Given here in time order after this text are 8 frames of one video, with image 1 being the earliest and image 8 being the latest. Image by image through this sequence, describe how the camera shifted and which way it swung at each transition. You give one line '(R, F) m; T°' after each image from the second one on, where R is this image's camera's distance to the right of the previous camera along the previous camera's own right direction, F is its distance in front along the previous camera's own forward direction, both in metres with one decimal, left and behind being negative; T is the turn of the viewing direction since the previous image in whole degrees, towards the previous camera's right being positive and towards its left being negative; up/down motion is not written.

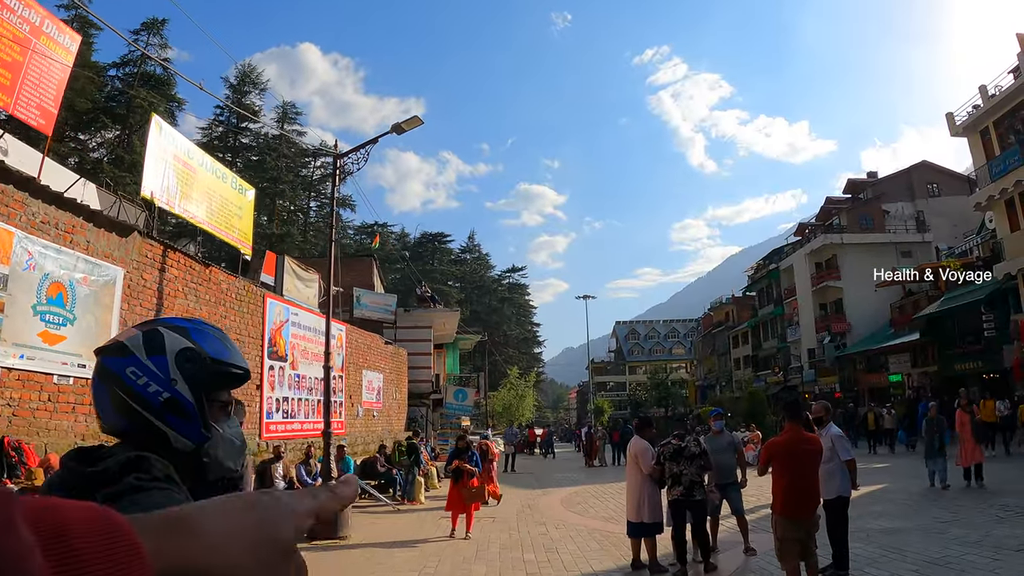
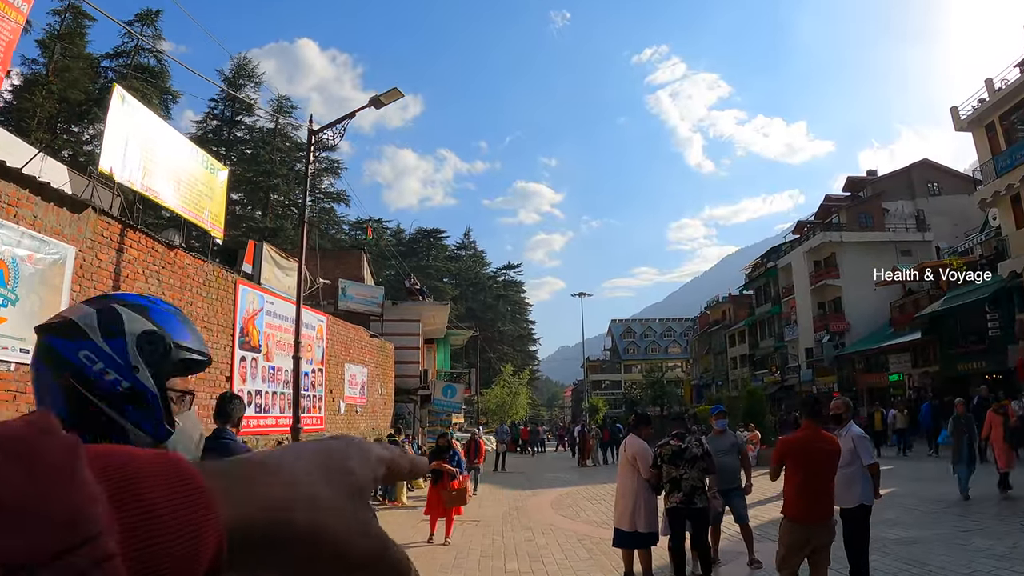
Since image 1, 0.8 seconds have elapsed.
(+0.2, +0.8) m; 0°
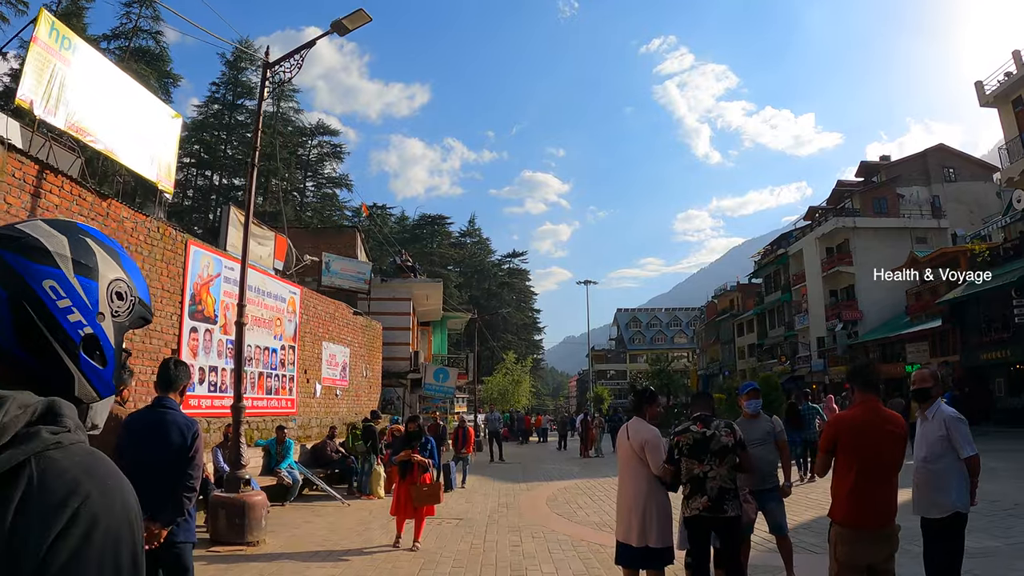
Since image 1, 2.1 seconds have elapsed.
(+0.3, +1.6) m; -1°
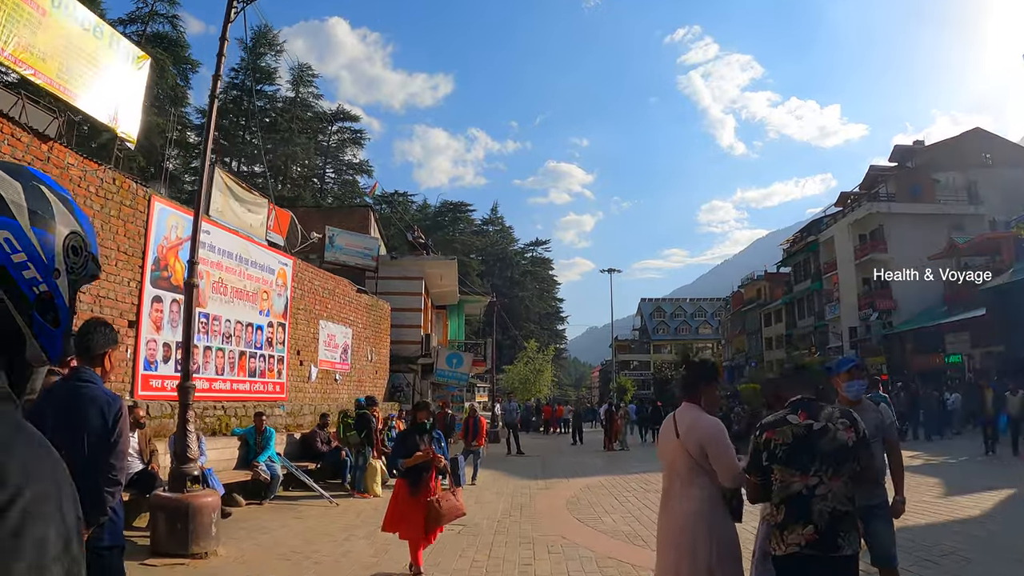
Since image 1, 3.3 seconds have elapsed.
(+0.1, +1.6) m; -2°
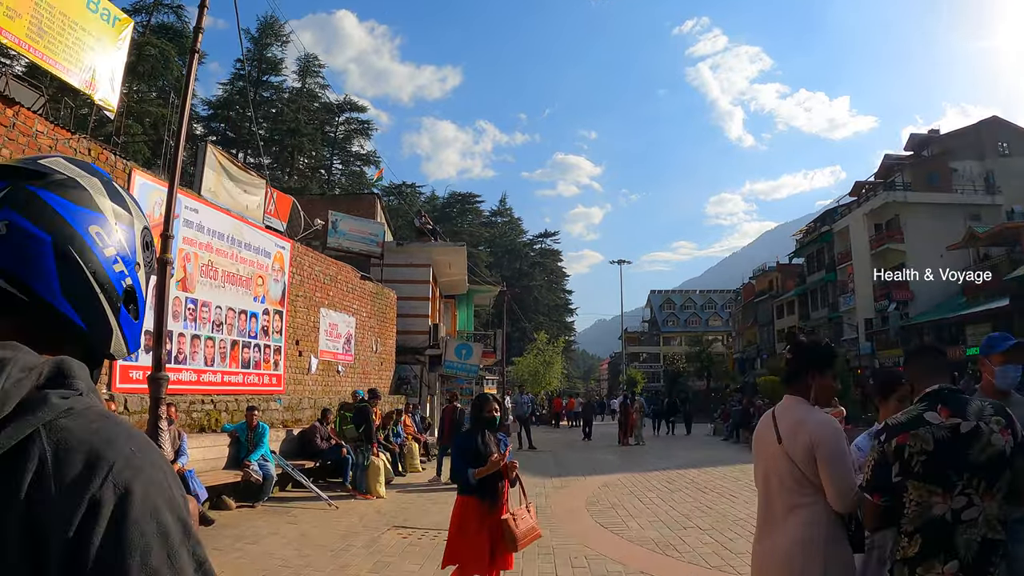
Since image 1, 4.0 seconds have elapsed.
(-0.1, +0.9) m; -1°
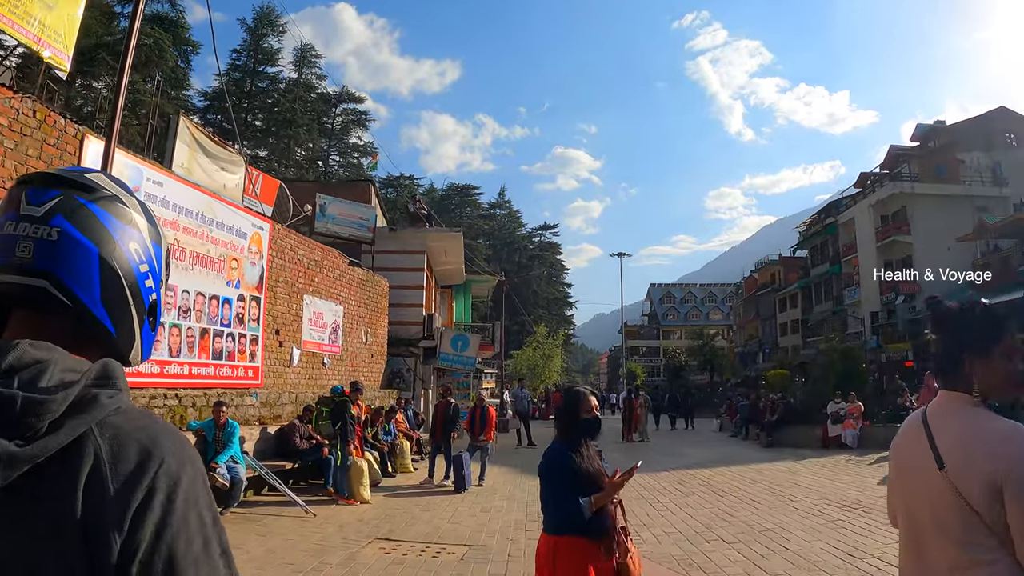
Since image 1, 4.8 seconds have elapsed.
(0.0, +1.0) m; 0°
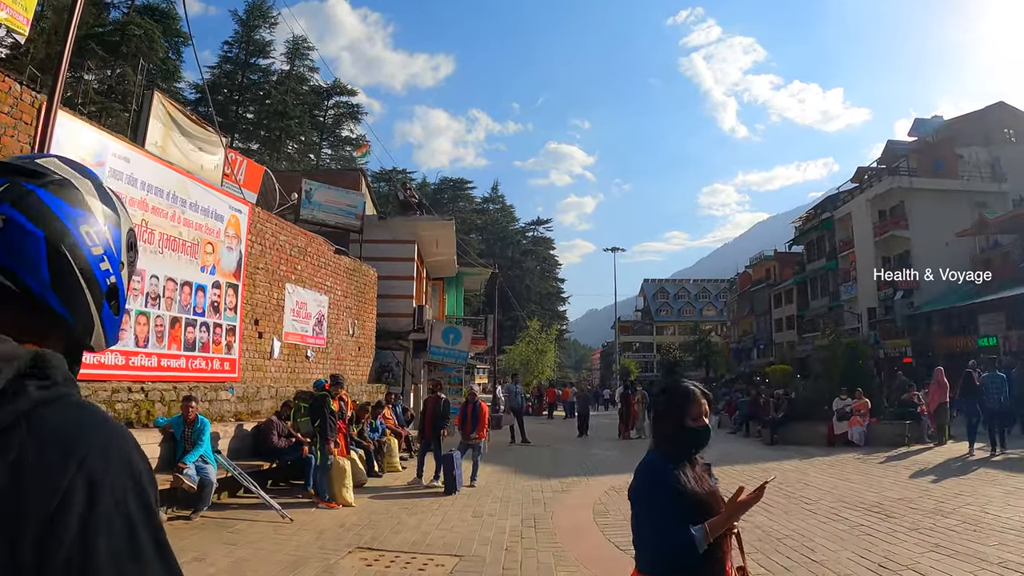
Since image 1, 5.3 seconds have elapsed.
(0.0, +0.6) m; +1°
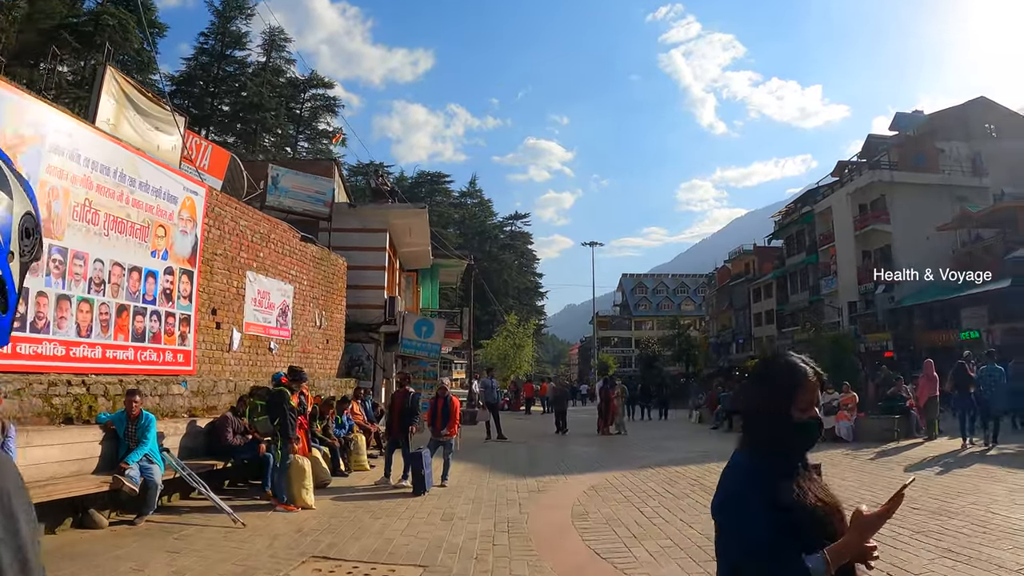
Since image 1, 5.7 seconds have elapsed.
(+0.1, +0.5) m; +2°
